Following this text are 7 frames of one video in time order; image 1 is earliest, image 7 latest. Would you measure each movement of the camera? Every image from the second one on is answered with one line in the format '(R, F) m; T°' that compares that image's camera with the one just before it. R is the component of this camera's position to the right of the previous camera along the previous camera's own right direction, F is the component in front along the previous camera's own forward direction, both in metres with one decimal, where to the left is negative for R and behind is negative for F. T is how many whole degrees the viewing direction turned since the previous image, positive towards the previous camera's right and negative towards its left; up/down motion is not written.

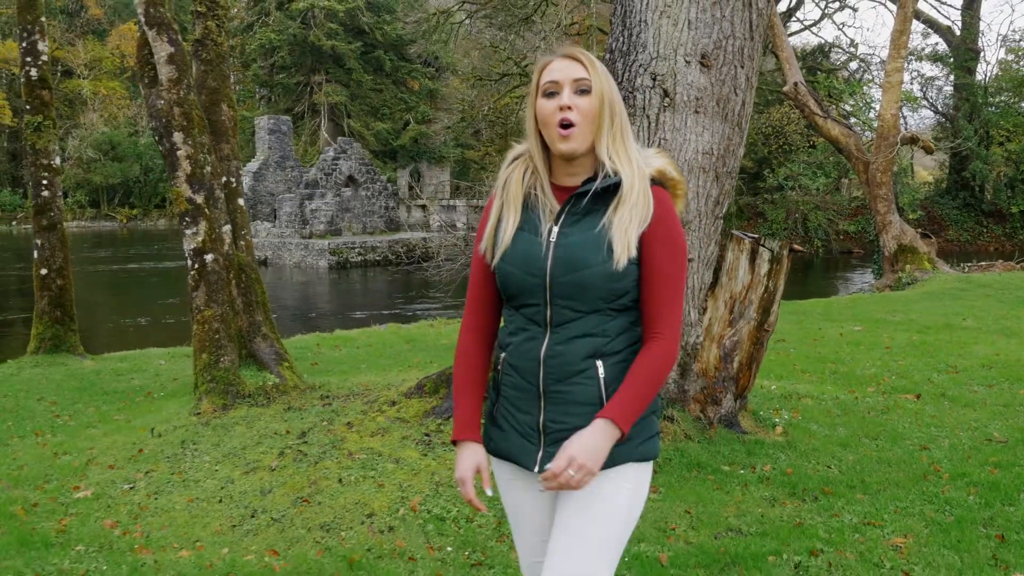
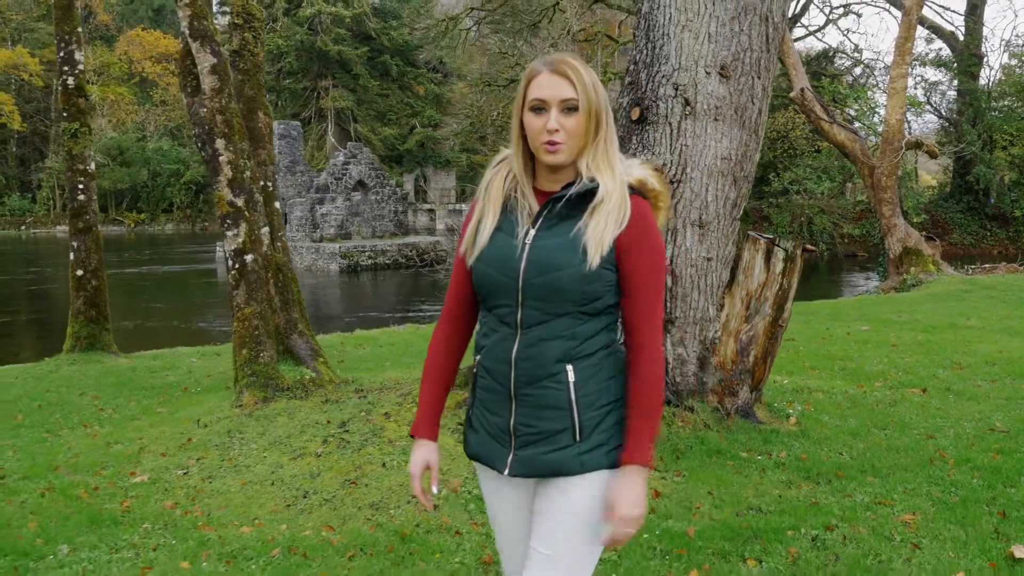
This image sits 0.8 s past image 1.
(-0.2, -0.3) m; 0°
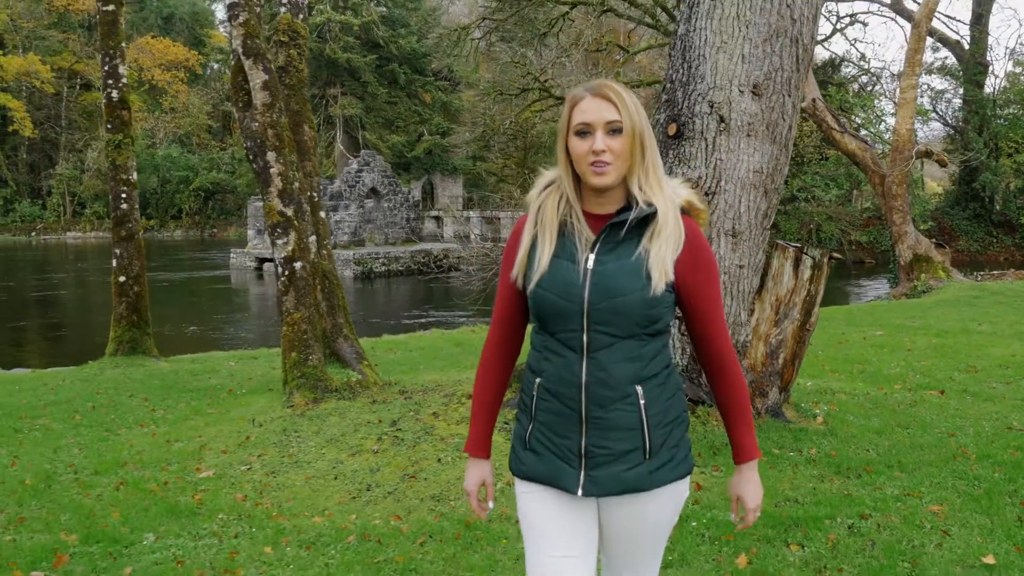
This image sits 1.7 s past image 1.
(-0.3, -0.3) m; 0°
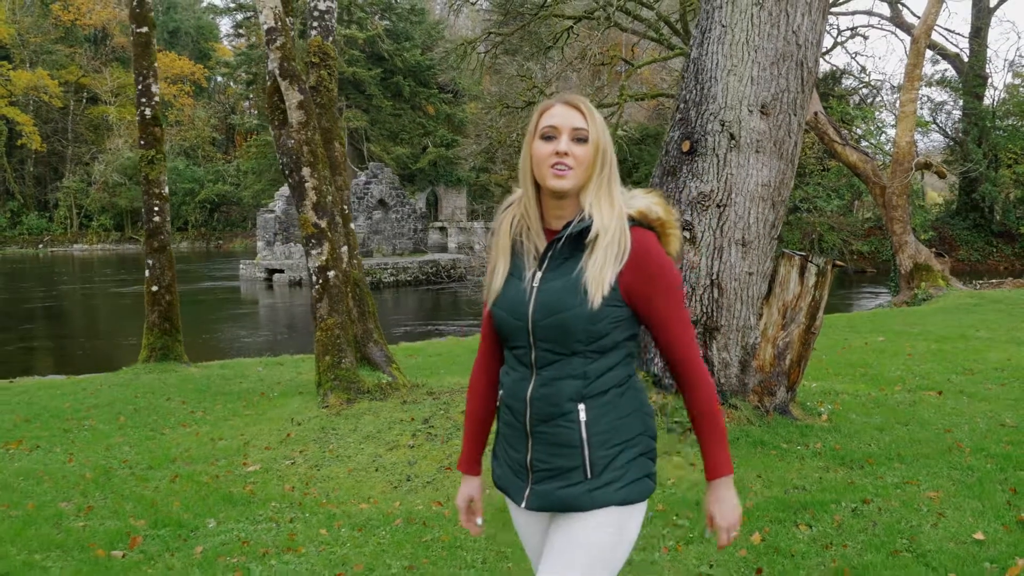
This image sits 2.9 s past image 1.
(-0.2, -0.5) m; 0°
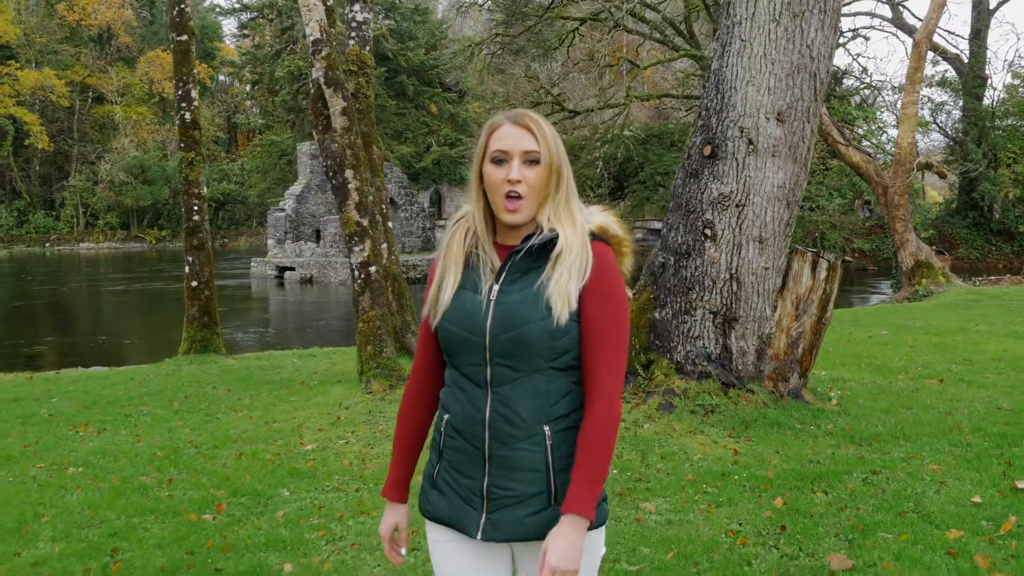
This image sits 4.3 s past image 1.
(-0.3, -0.6) m; 0°
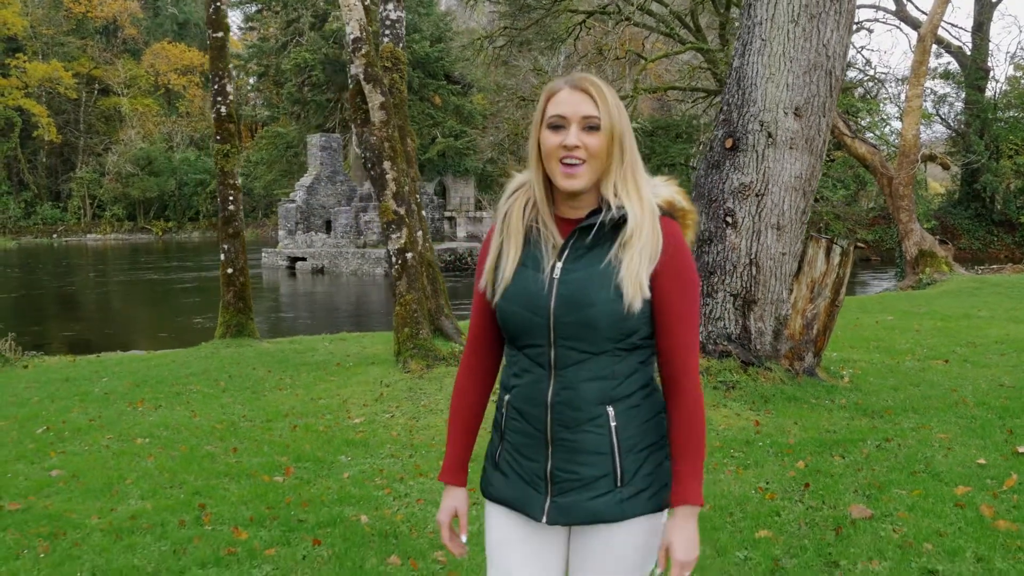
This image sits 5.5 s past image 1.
(-0.3, -0.5) m; 0°
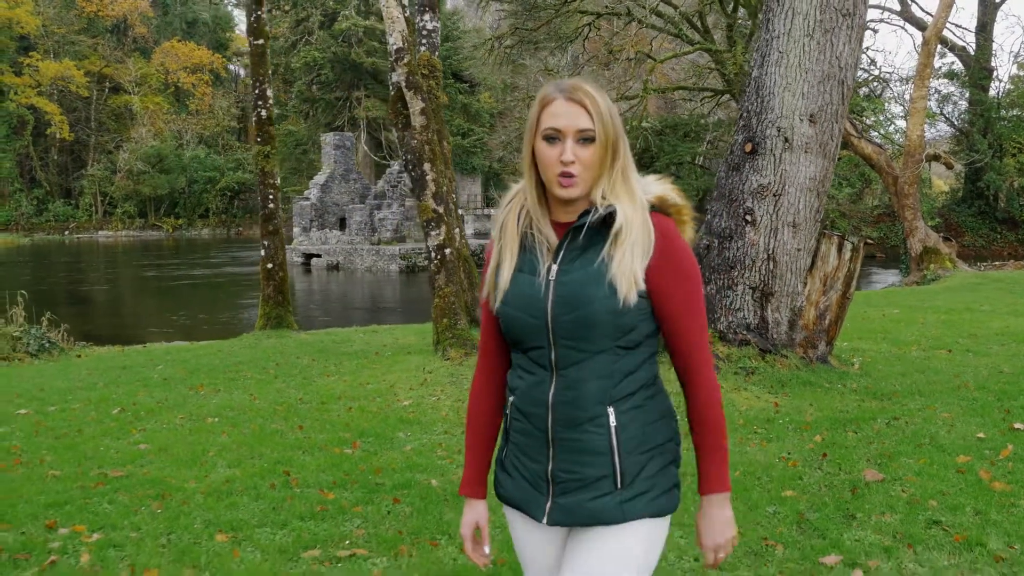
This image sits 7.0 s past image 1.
(-0.4, -0.6) m; 0°
